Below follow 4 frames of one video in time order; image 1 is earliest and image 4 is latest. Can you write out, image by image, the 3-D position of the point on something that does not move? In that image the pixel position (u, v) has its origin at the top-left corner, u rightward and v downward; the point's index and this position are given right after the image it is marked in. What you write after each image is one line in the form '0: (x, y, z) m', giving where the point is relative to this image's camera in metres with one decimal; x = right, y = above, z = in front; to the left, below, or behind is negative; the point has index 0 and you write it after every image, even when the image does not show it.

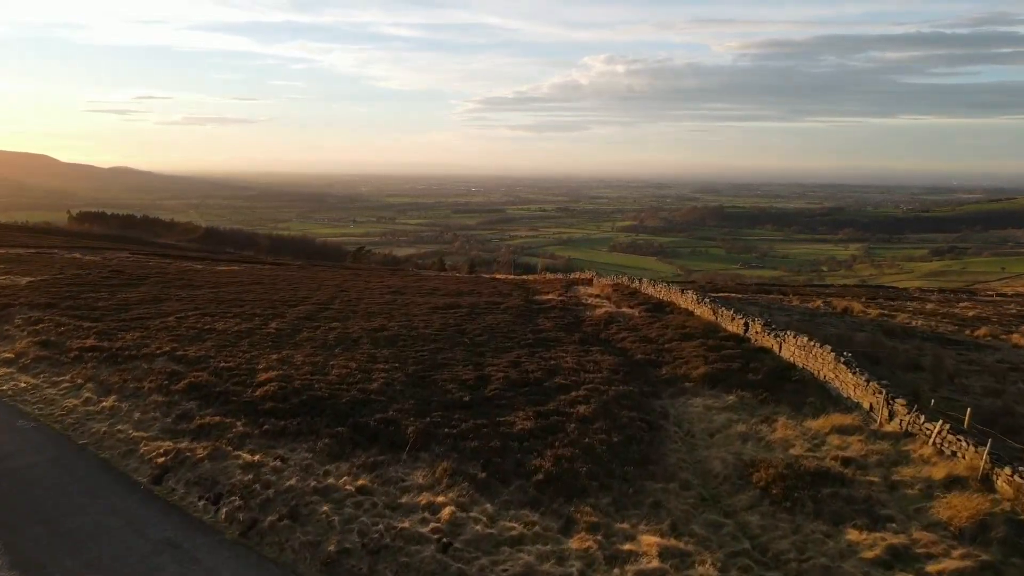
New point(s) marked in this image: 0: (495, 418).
0: (-0.5, -3.5, +13.6) m
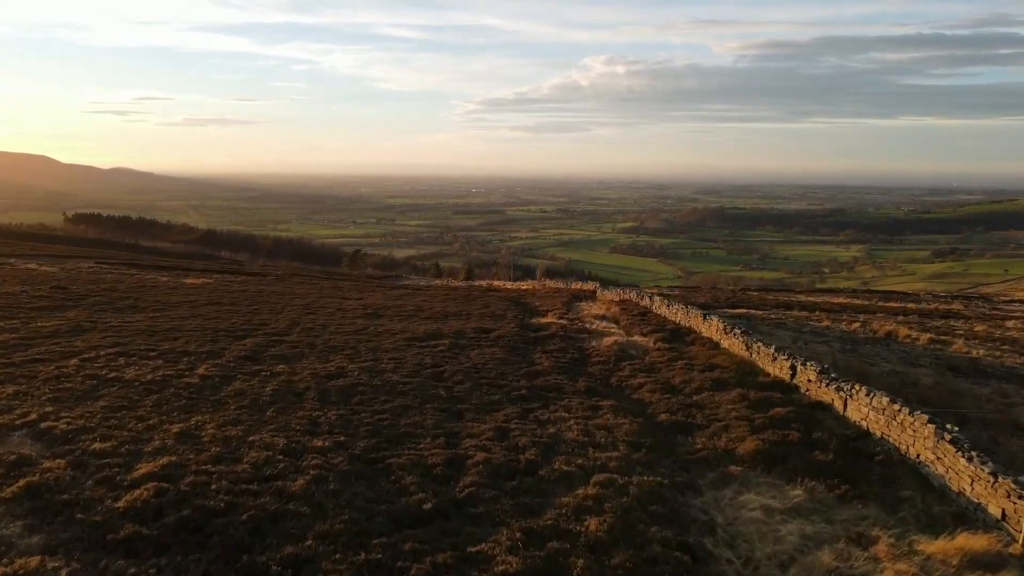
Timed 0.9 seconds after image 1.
0: (-0.9, -4.7, +9.2) m
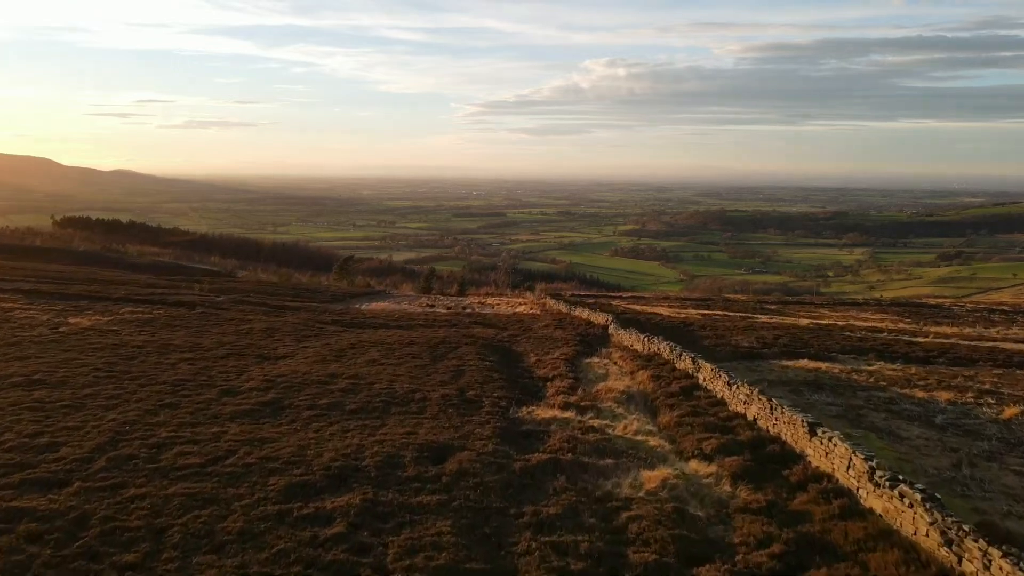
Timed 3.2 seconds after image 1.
0: (-1.7, -7.4, -1.4) m
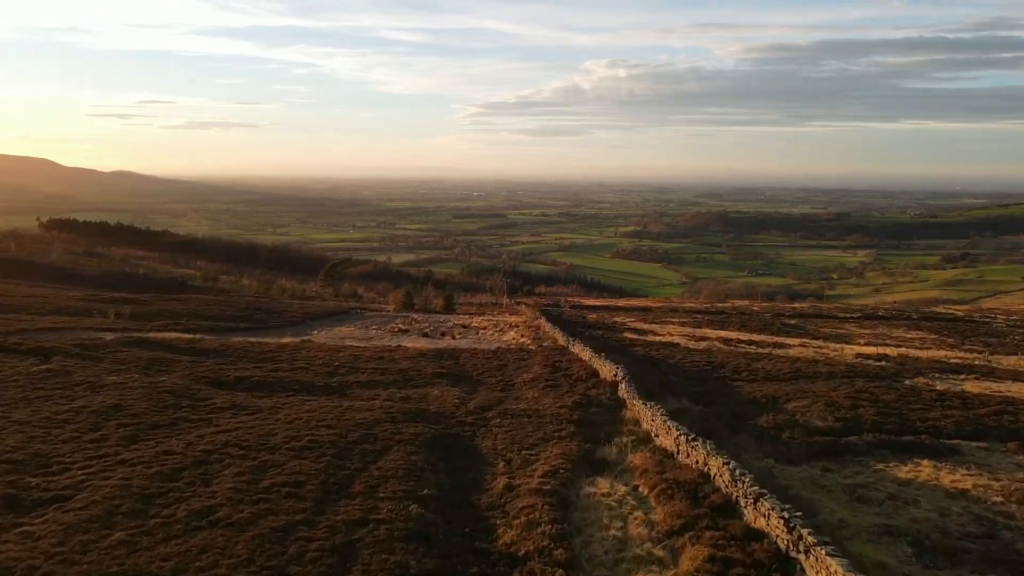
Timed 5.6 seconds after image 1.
0: (-3.4, -9.9, -12.8) m
